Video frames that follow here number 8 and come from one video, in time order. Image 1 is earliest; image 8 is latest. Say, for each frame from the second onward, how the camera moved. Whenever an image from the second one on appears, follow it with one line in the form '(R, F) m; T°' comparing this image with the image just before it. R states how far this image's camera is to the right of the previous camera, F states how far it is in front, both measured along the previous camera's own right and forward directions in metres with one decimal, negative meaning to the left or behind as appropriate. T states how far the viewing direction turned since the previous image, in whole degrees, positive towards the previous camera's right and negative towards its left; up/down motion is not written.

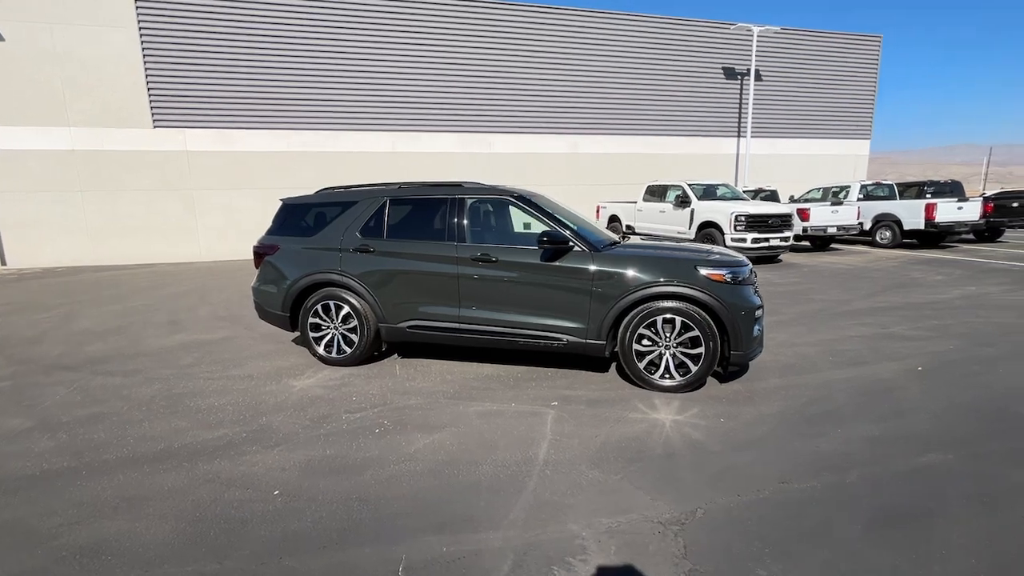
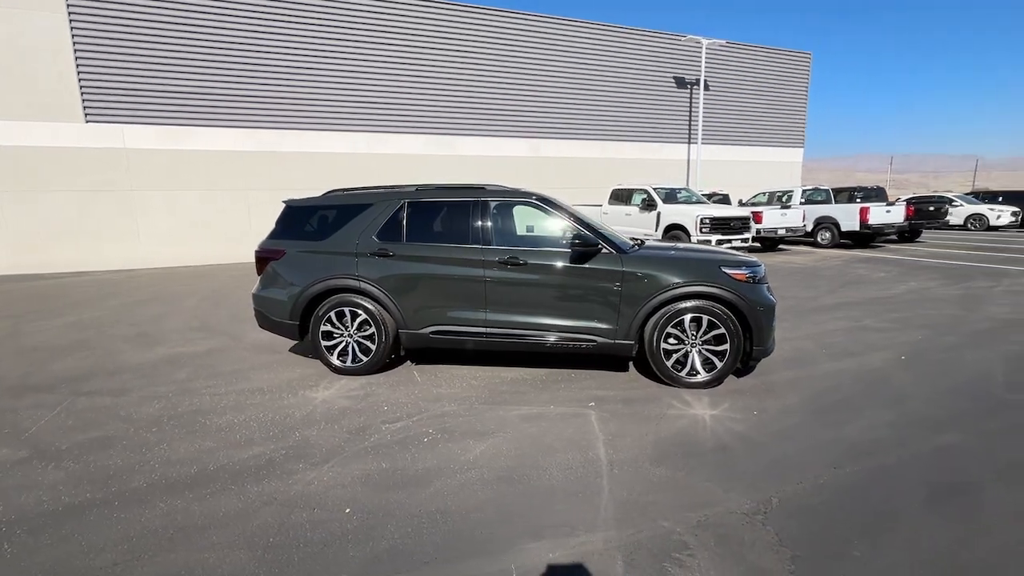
(-0.8, +0.1) m; +6°
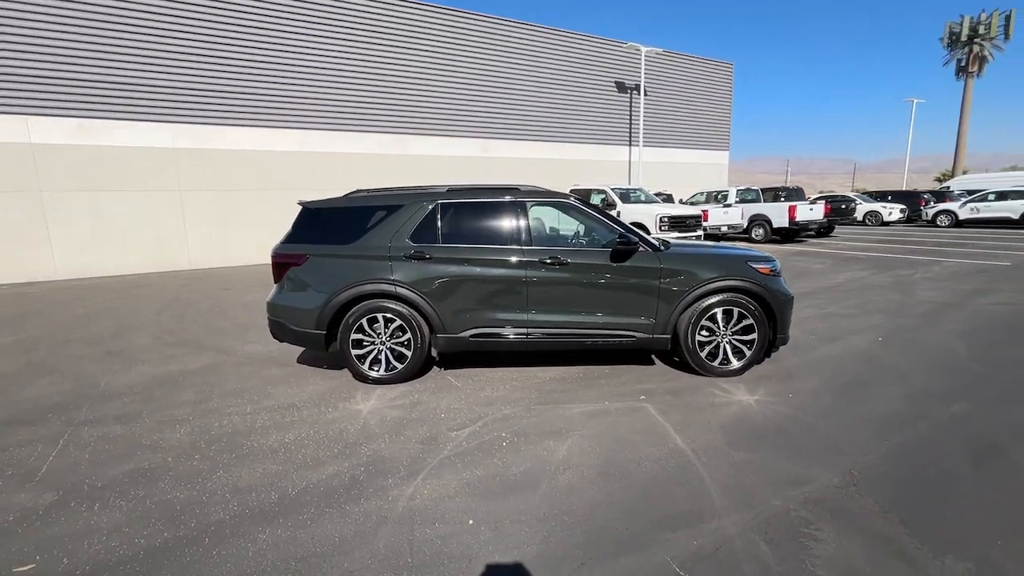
(-1.0, +0.1) m; +8°
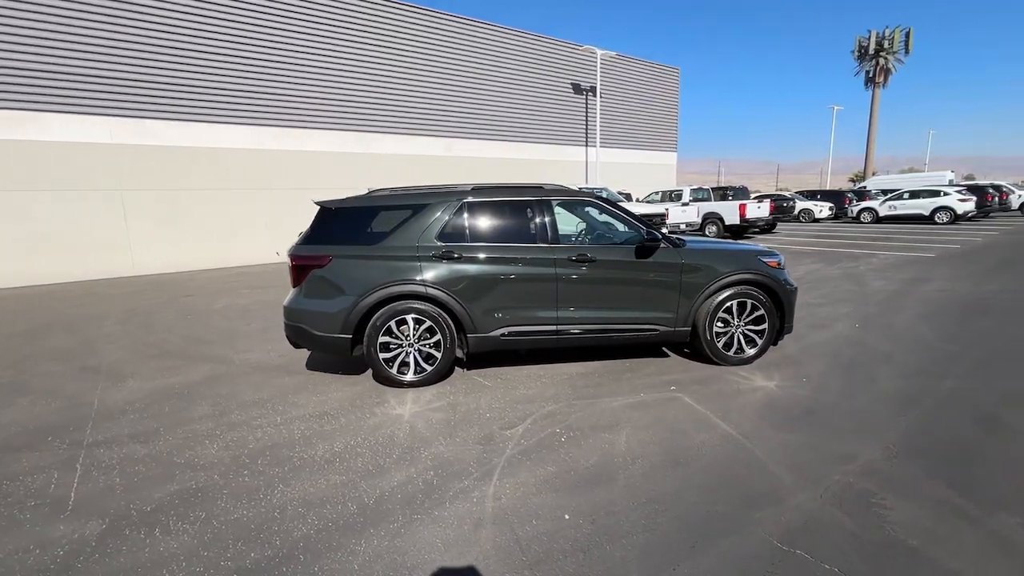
(-0.8, 0.0) m; +6°
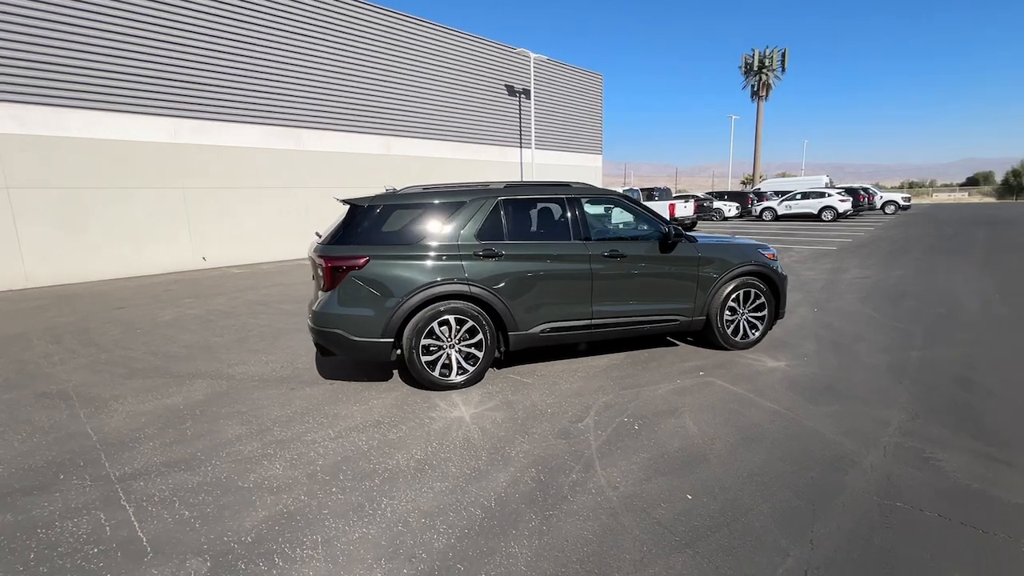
(-1.1, +0.1) m; +10°
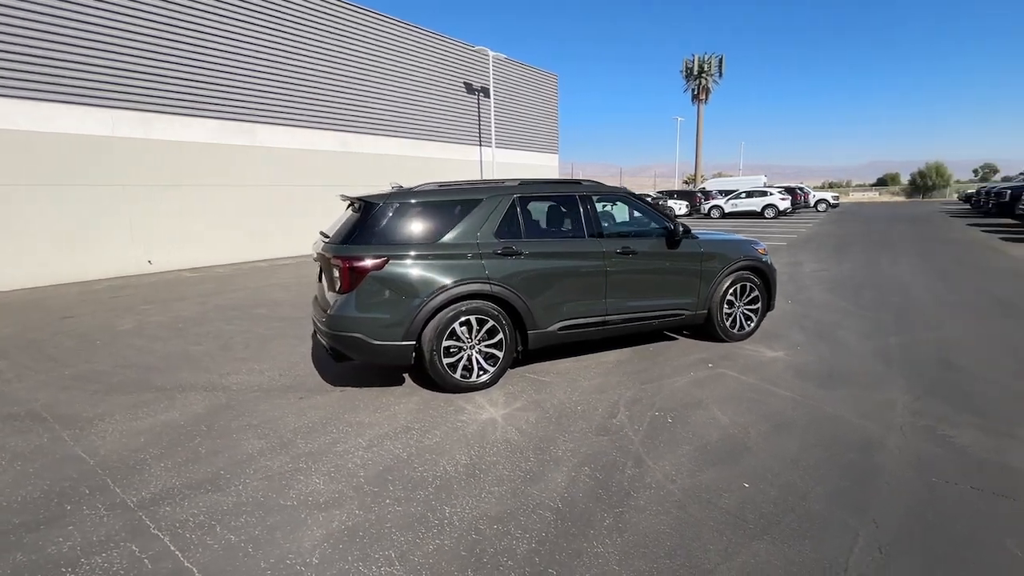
(-0.6, +0.1) m; +6°
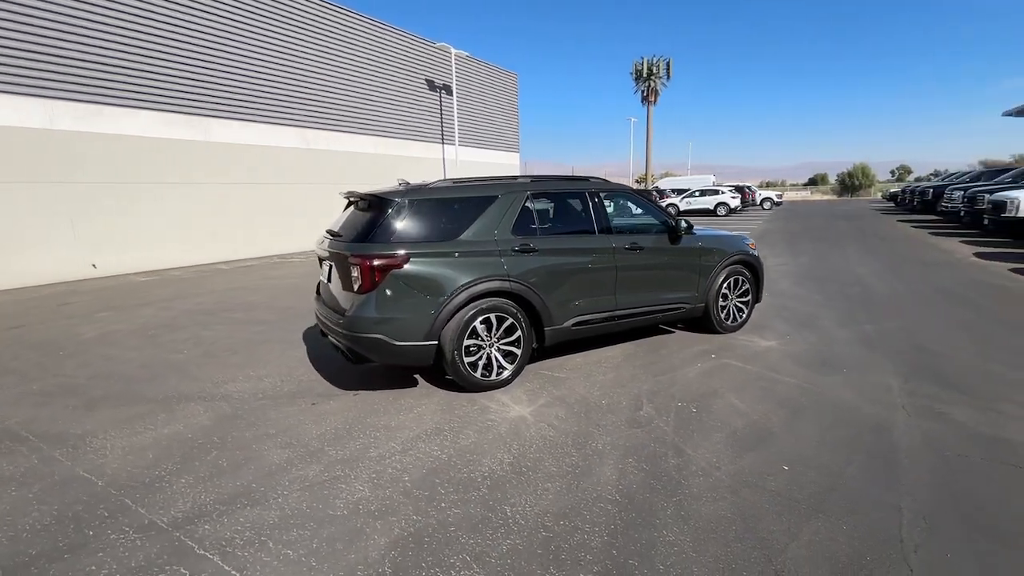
(-0.6, 0.0) m; +5°
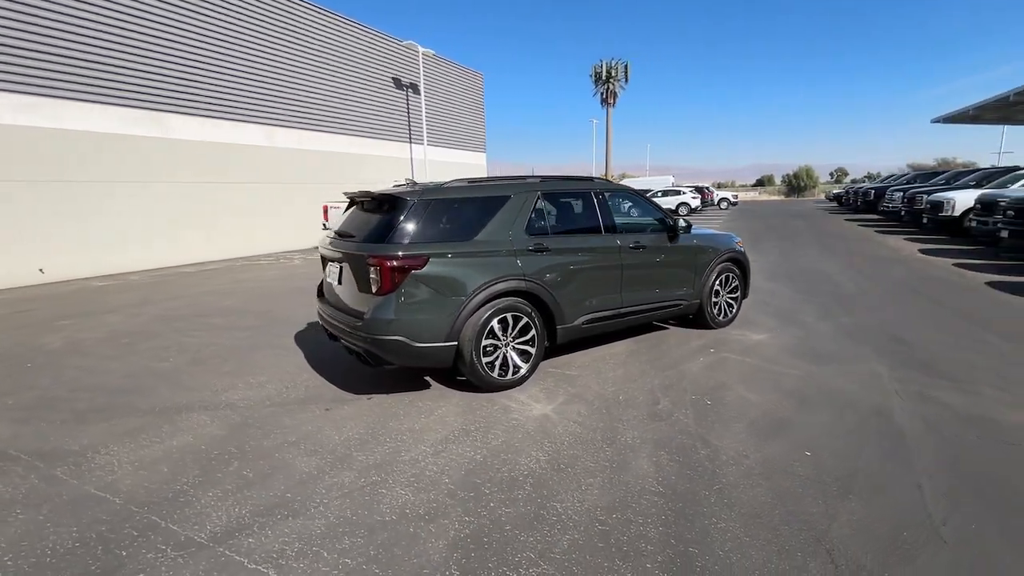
(-0.5, 0.0) m; +5°
